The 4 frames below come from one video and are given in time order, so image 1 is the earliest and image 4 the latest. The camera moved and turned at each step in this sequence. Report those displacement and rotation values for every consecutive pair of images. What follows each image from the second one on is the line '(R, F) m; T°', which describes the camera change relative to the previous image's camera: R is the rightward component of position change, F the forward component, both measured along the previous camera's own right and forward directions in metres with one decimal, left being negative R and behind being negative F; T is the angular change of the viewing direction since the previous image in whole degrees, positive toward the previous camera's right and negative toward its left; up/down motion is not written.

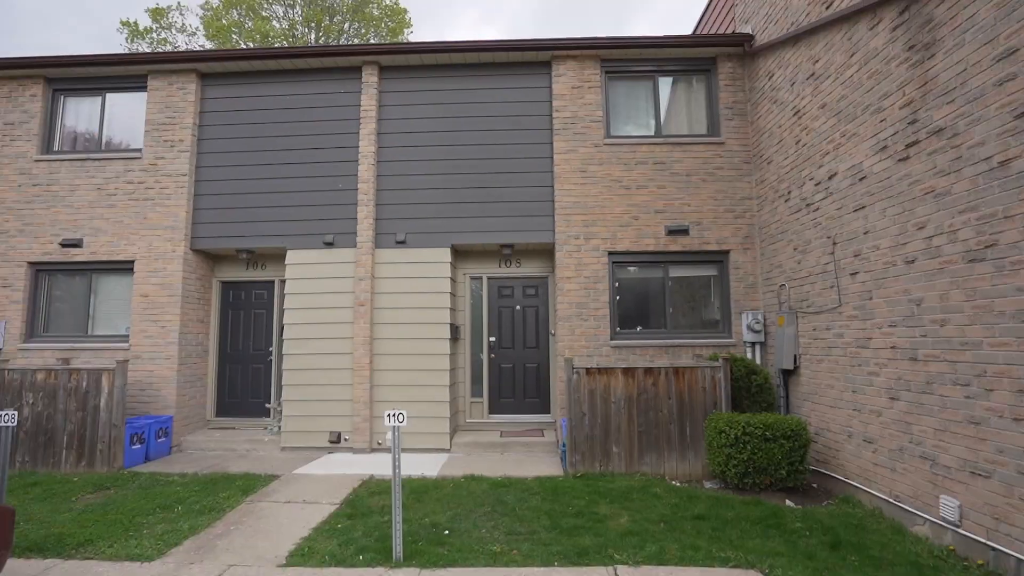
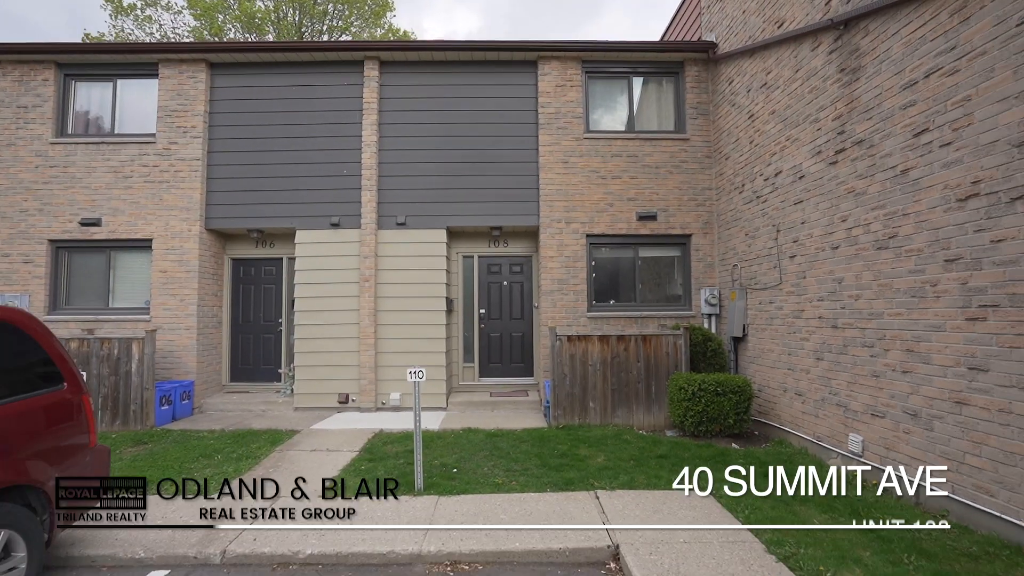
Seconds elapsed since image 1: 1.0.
(-0.2, -0.8) m; +2°
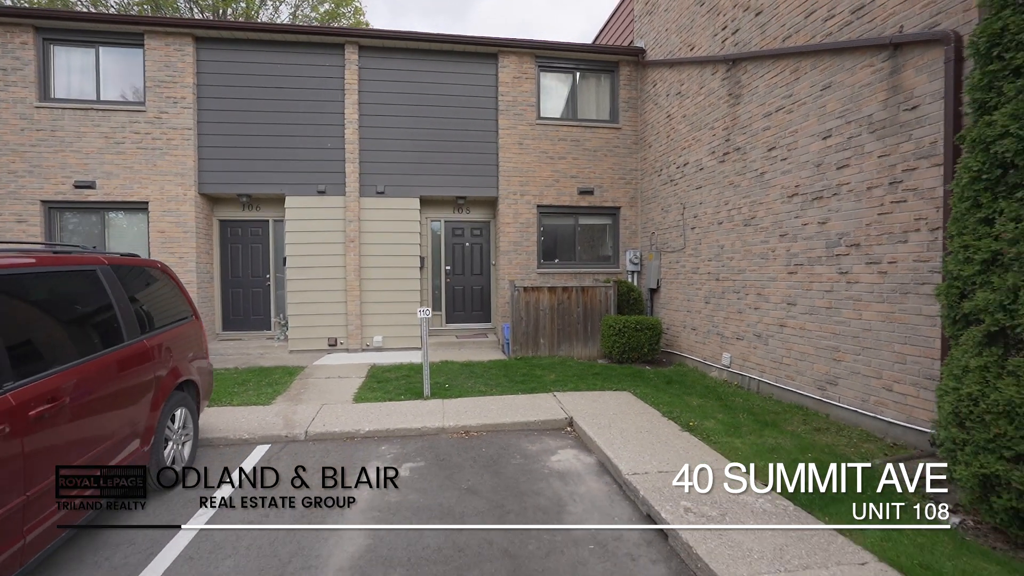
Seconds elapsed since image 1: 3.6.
(-0.6, -1.6) m; +8°
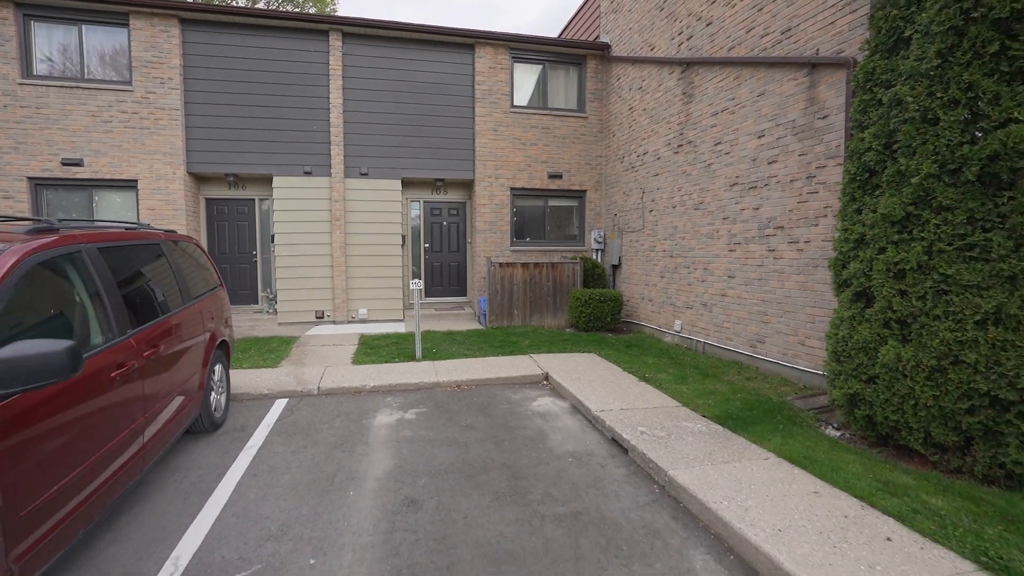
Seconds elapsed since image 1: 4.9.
(-0.3, -0.8) m; +4°
